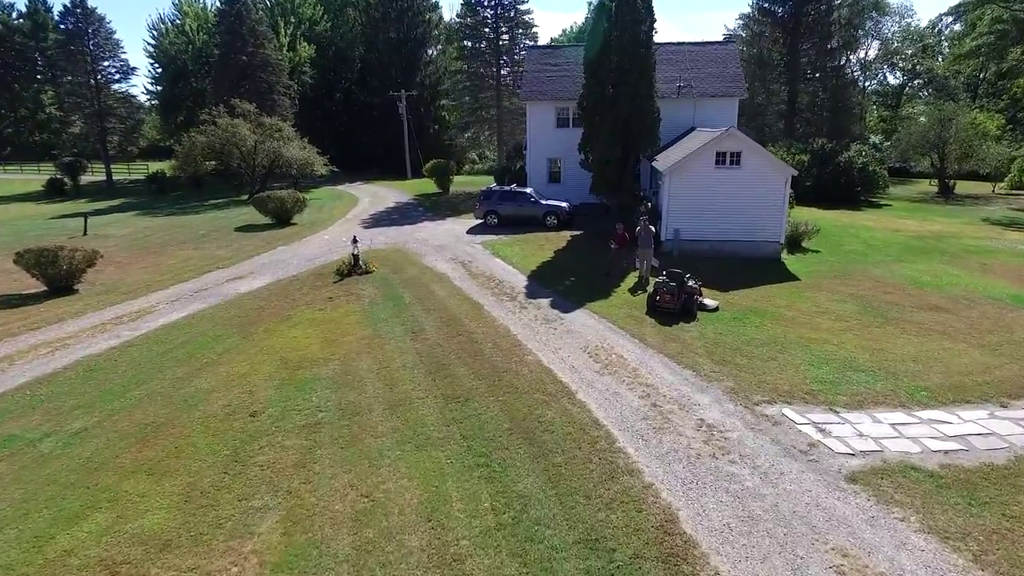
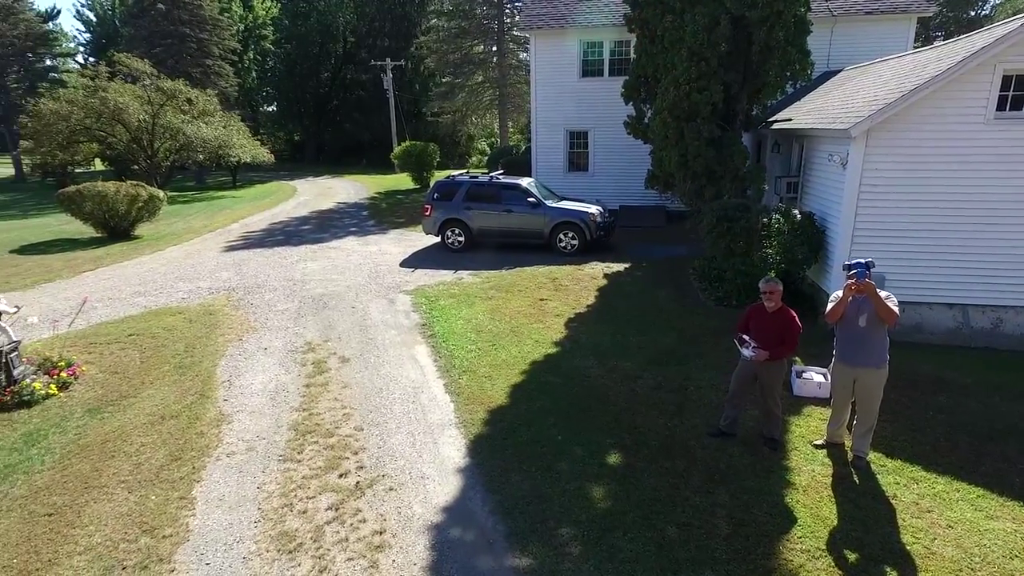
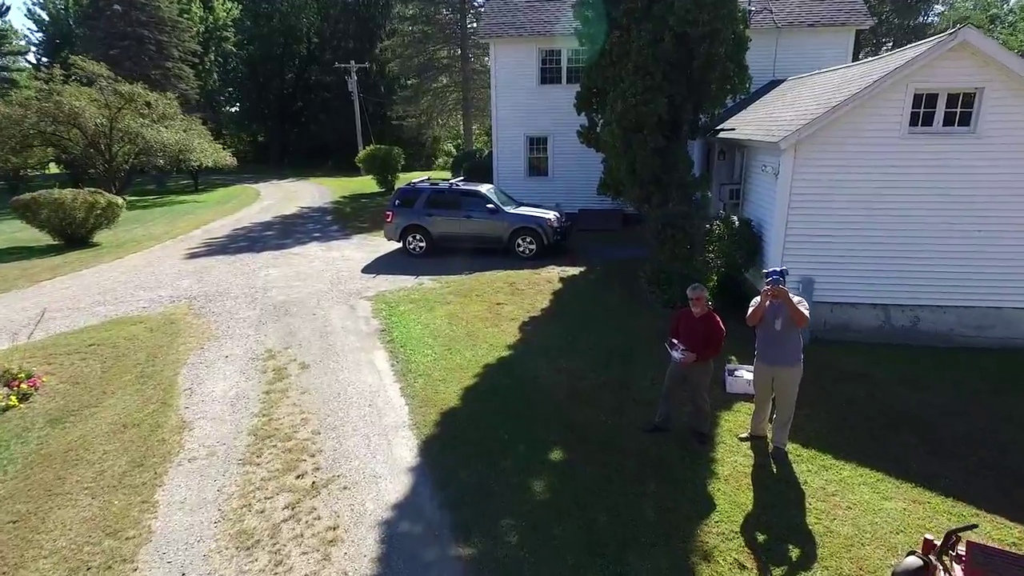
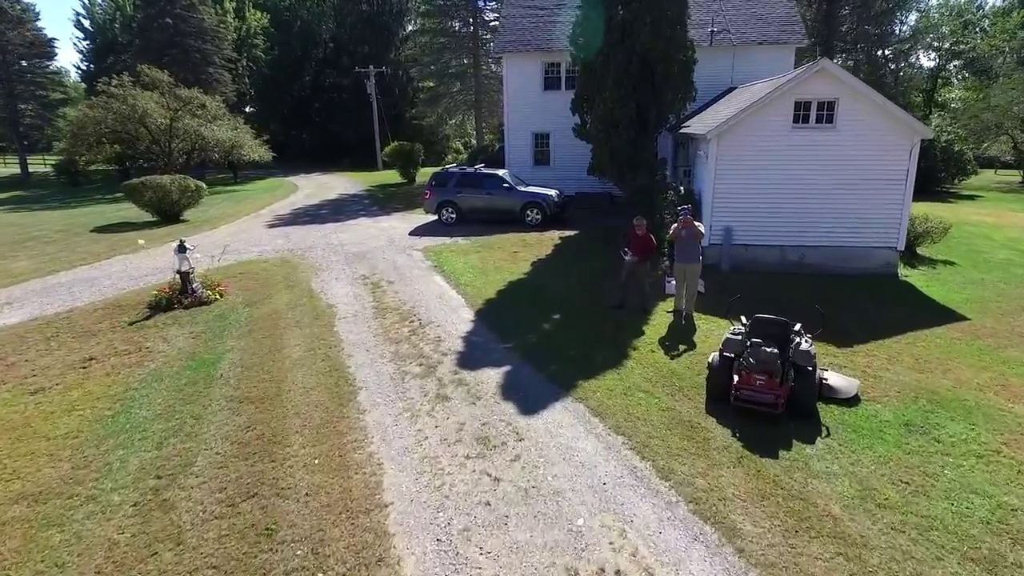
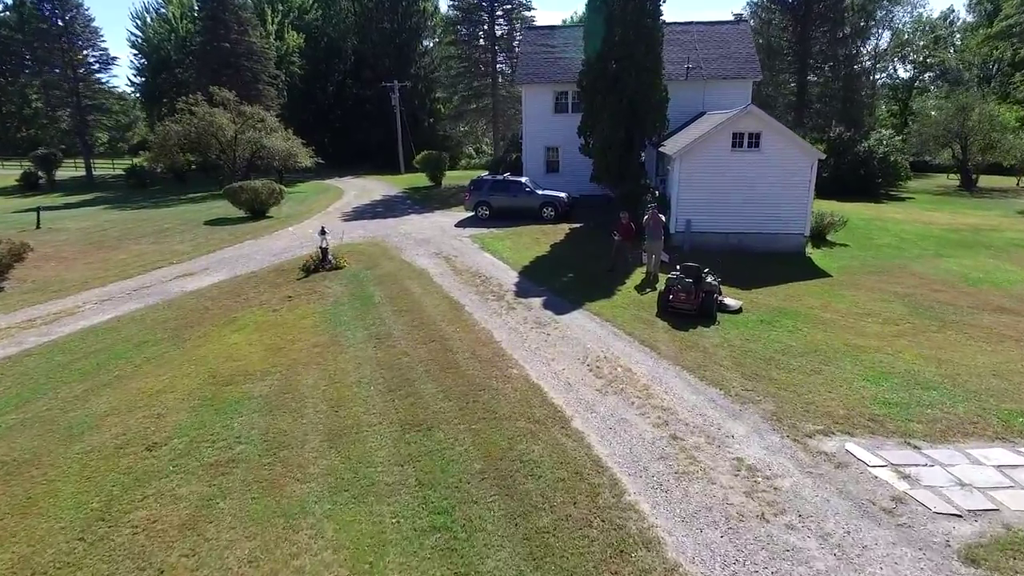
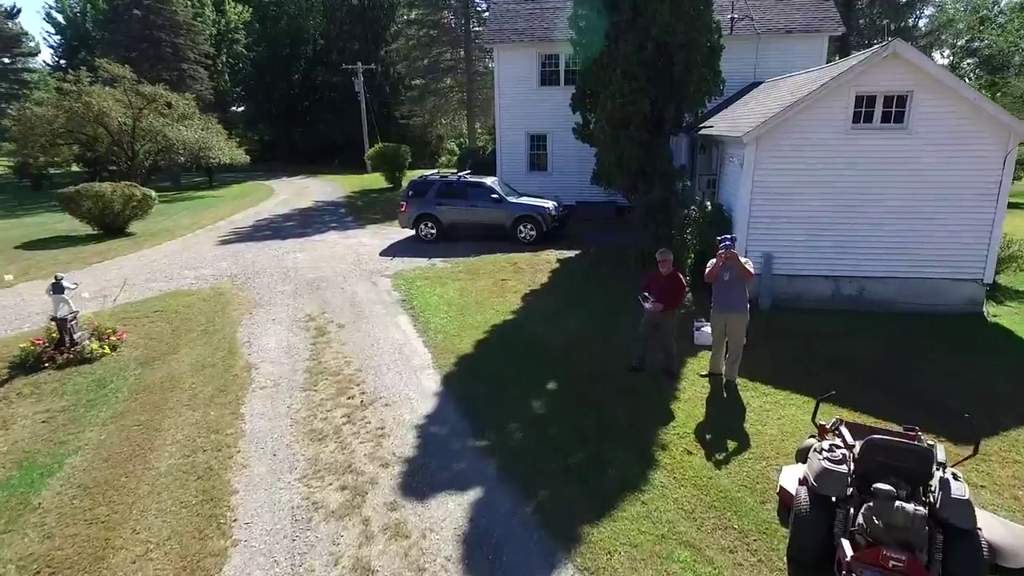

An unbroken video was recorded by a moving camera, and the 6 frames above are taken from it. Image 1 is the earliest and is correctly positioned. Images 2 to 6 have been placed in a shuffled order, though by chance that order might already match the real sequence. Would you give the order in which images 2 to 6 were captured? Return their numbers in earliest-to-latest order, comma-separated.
5, 4, 6, 3, 2
